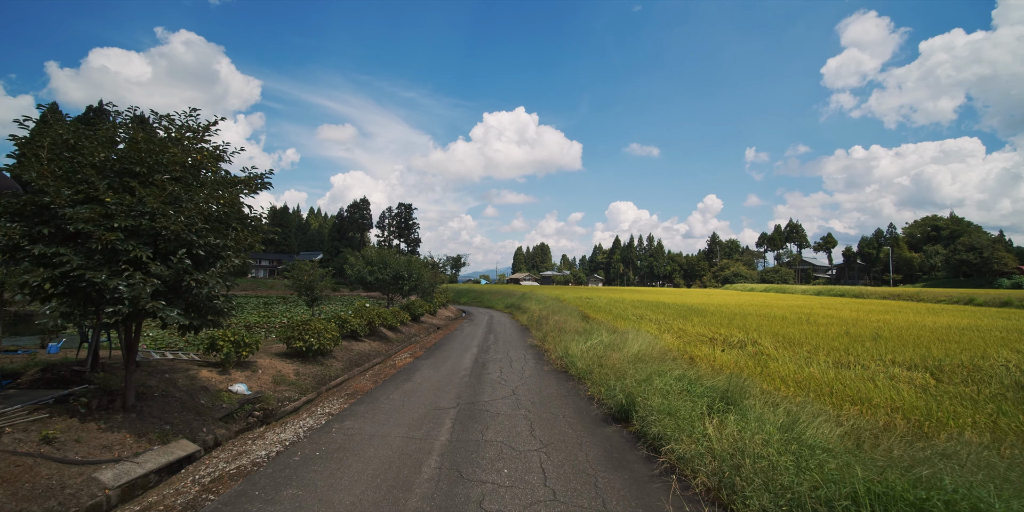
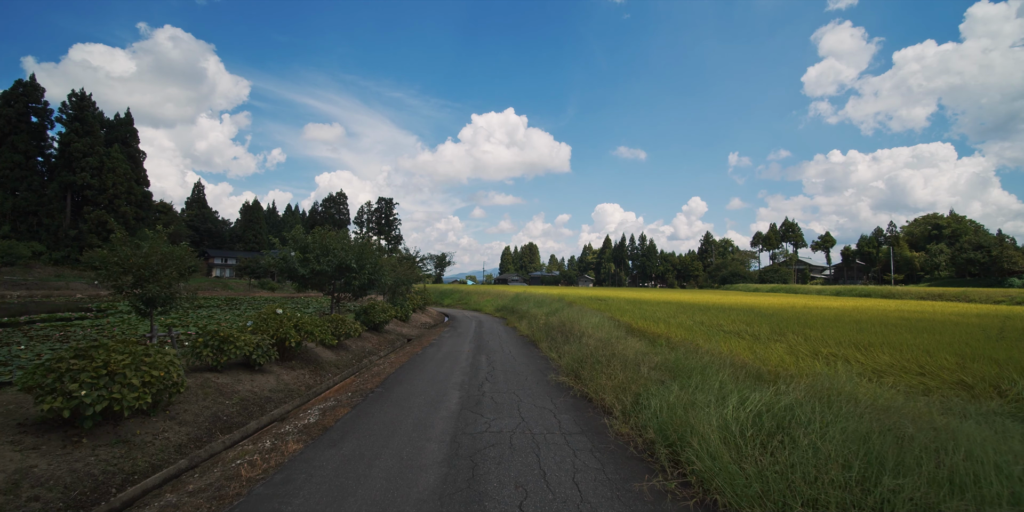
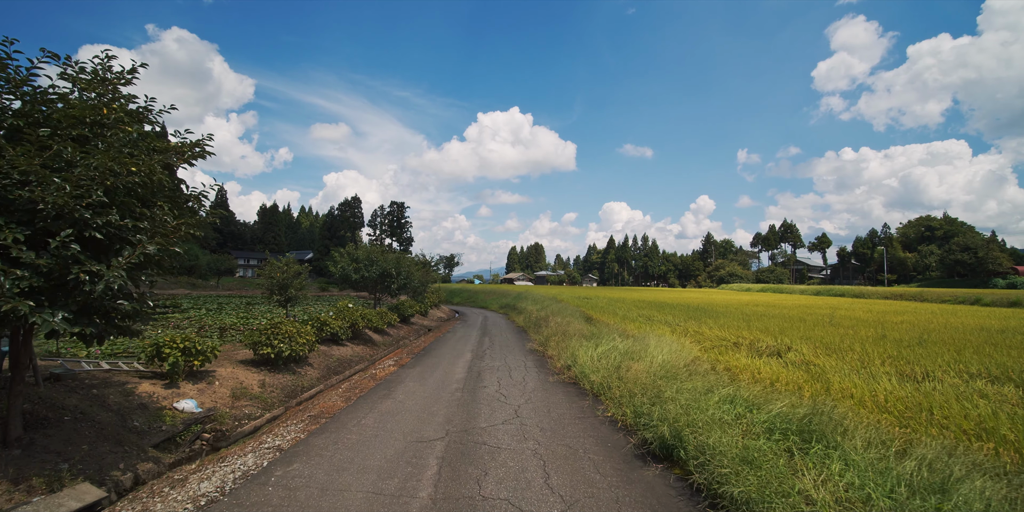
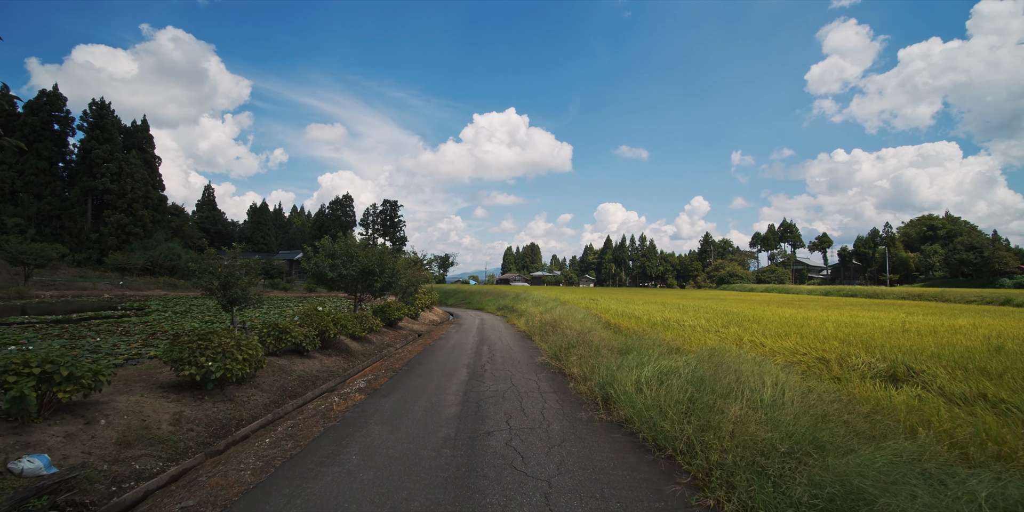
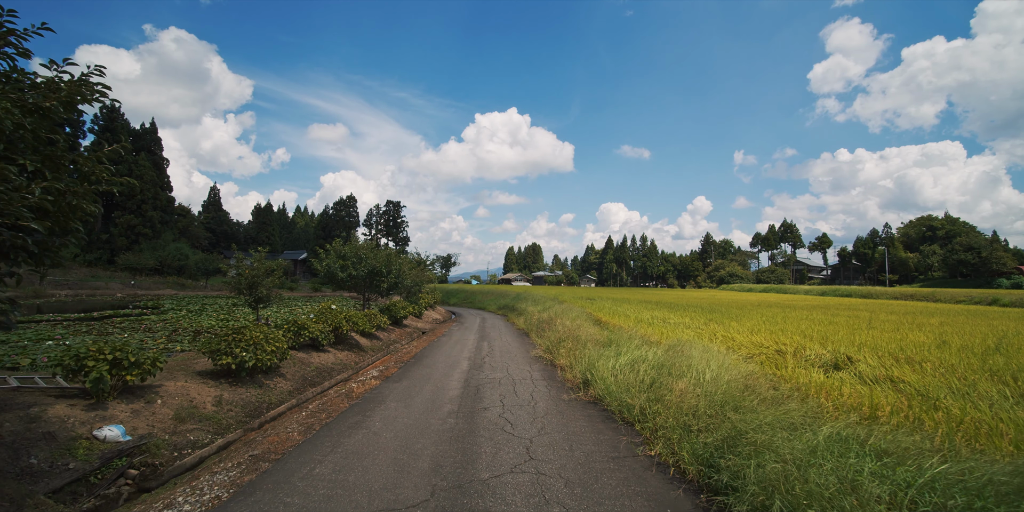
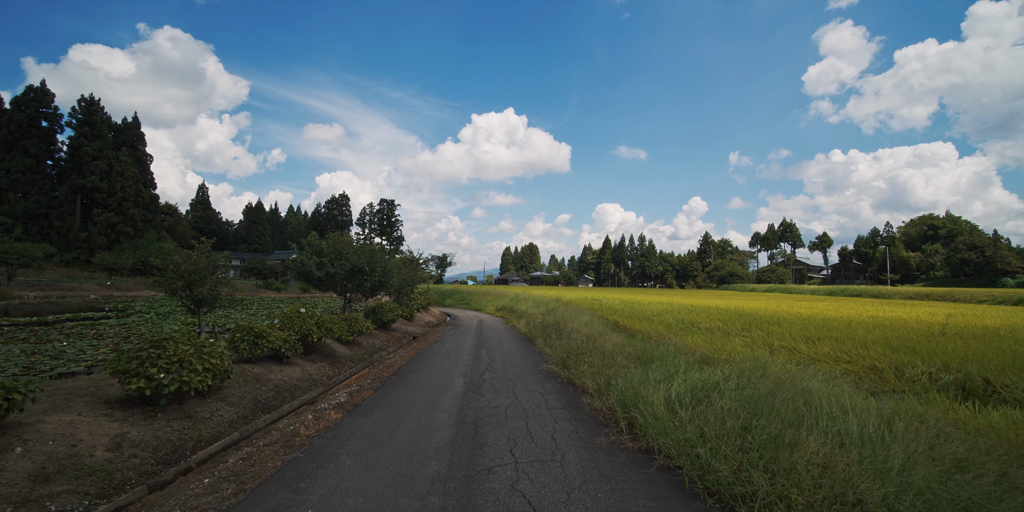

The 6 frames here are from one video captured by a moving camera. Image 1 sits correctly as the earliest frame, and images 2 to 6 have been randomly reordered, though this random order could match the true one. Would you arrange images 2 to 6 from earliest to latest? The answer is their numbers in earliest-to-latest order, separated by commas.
3, 5, 4, 6, 2
